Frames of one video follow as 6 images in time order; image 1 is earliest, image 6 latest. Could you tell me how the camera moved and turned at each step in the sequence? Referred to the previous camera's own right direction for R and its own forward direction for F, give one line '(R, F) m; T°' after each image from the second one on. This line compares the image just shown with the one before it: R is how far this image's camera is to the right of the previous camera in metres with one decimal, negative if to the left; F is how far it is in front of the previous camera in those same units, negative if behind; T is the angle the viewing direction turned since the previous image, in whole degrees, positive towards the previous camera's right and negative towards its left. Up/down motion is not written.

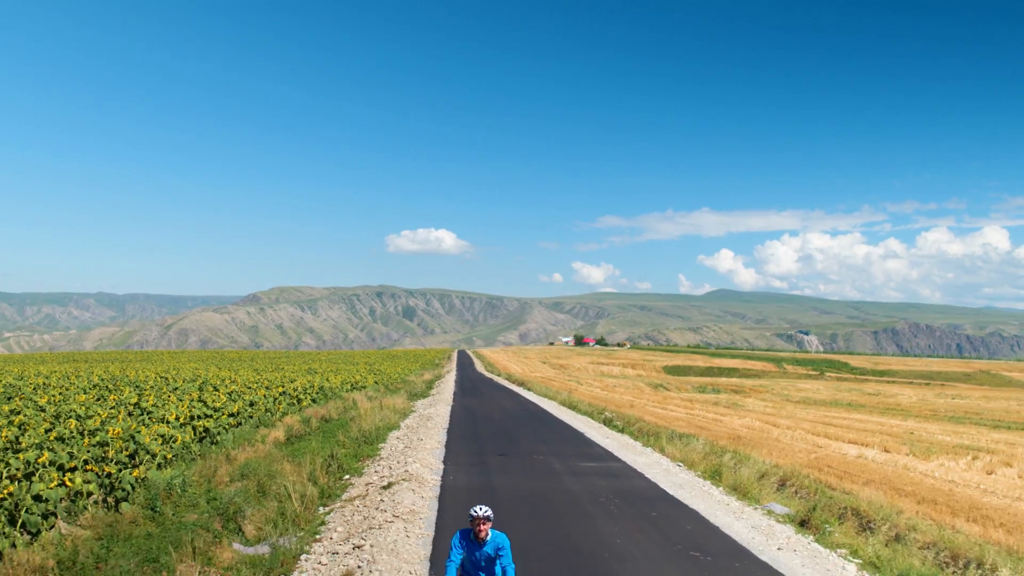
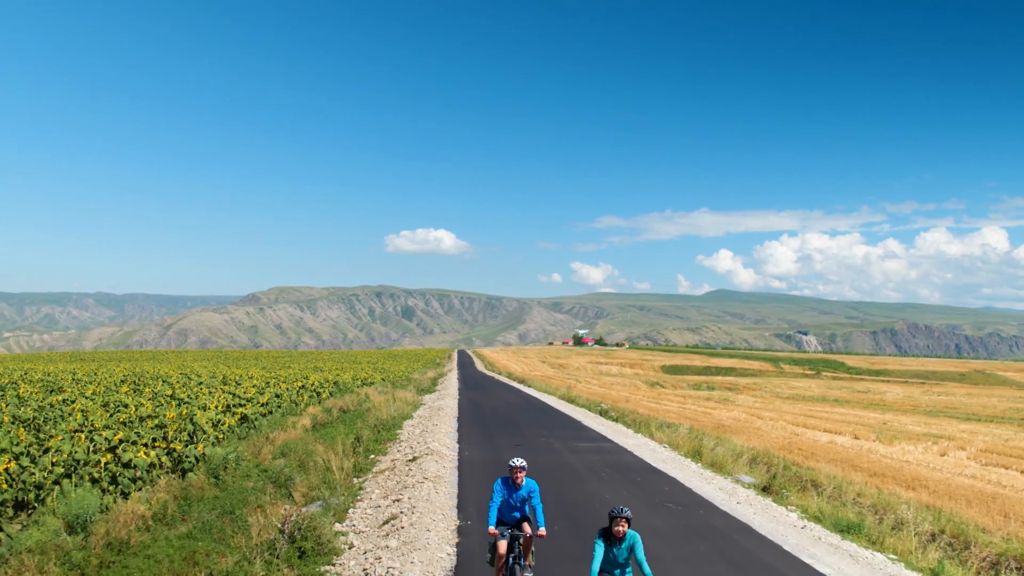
(-0.2, -2.6) m; 0°
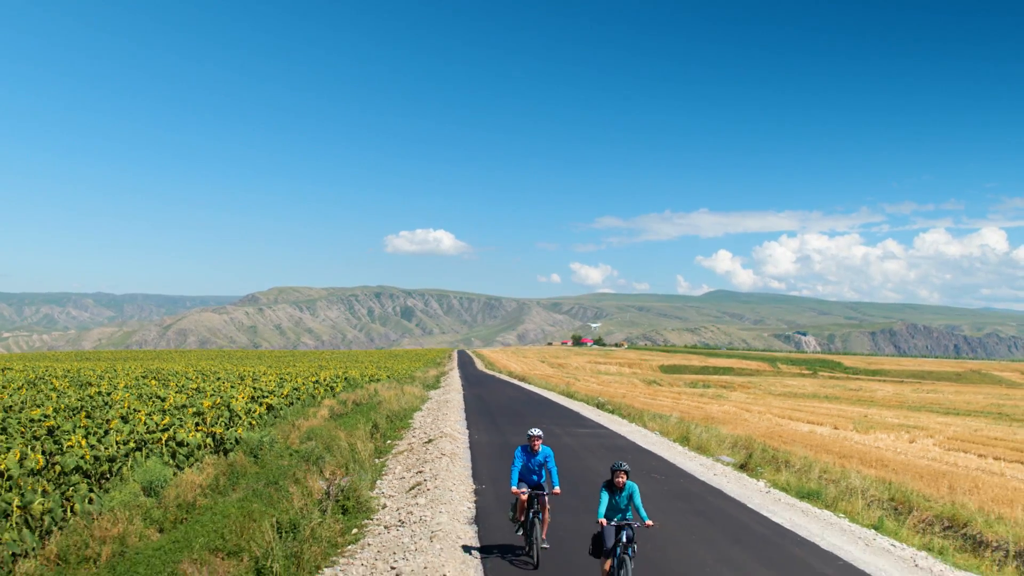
(-0.2, -2.1) m; 0°
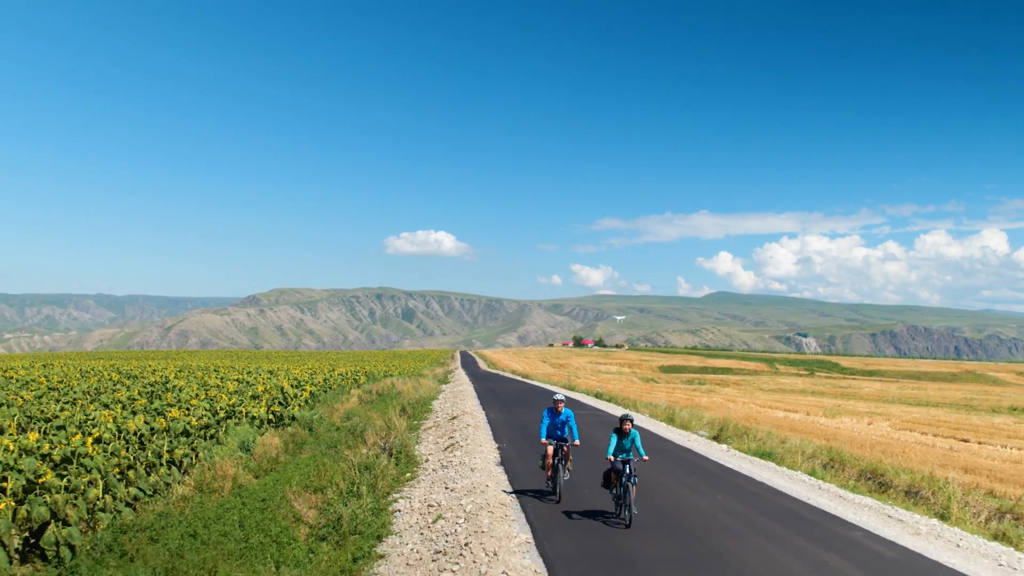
(-0.4, -3.9) m; 0°
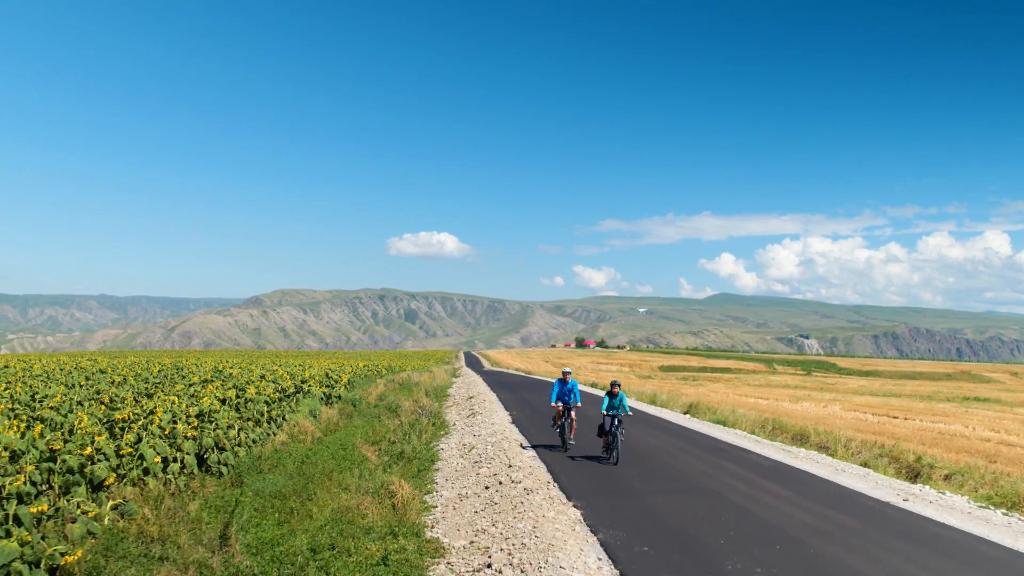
(-0.3, -5.1) m; 0°
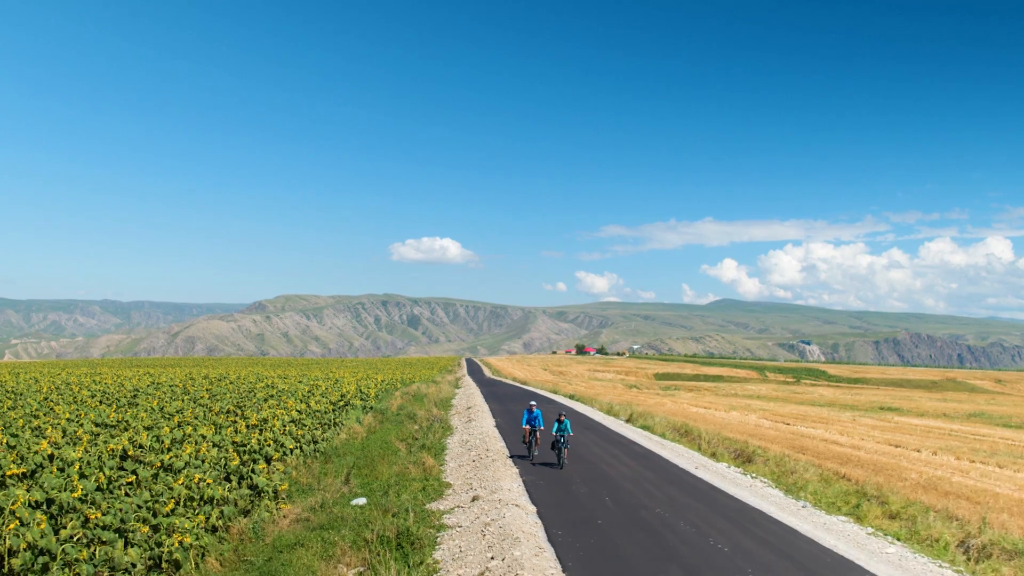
(+1.0, -10.1) m; 0°
